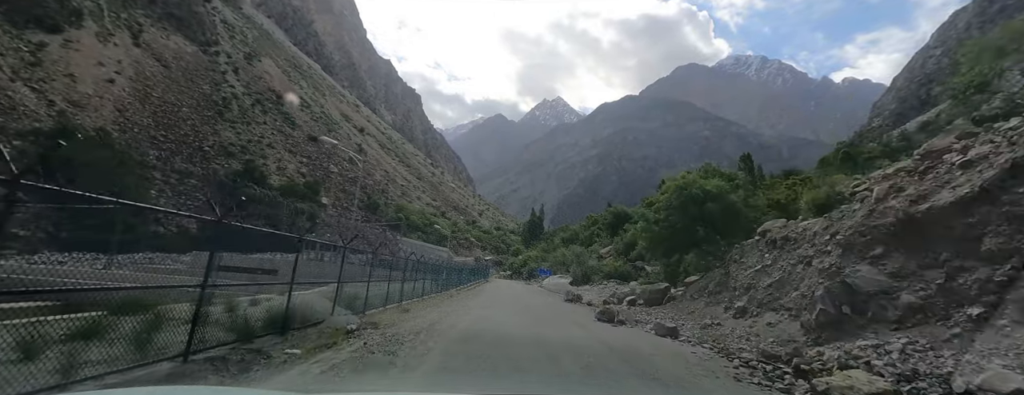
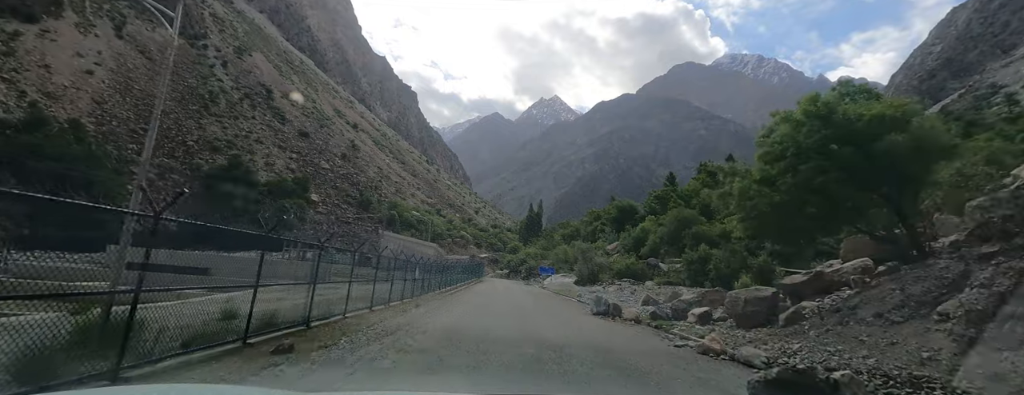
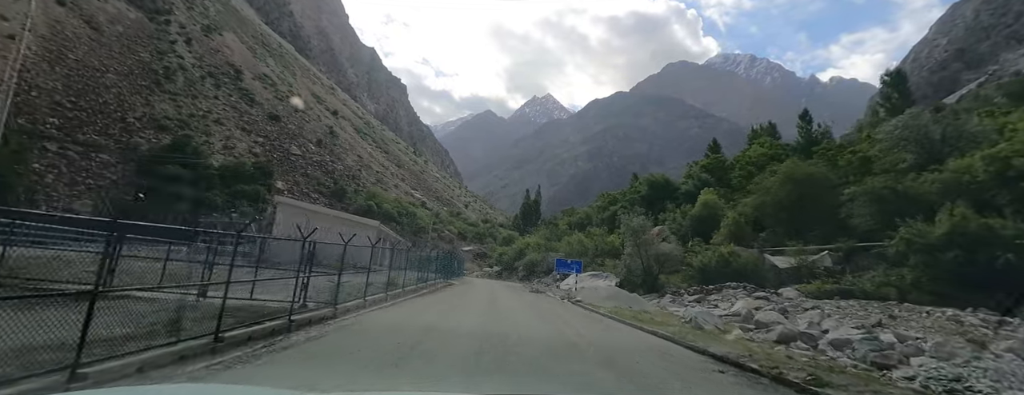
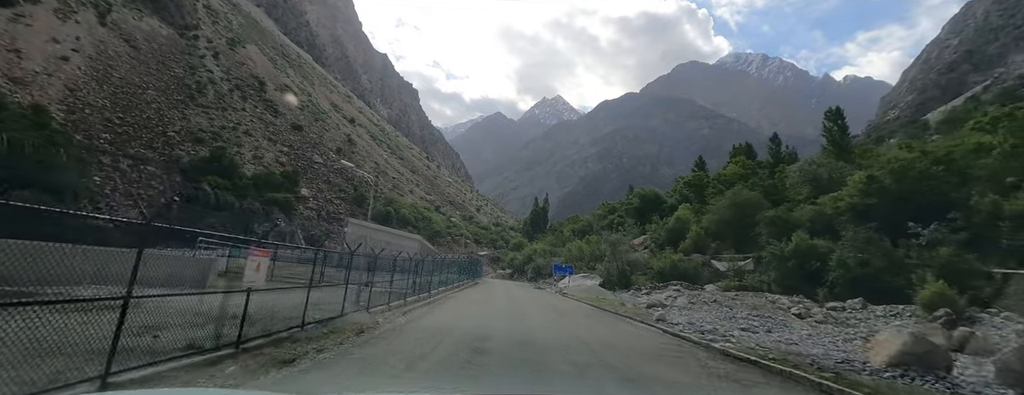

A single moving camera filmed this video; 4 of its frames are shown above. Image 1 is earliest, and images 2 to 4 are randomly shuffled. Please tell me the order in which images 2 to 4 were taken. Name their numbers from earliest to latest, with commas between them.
2, 4, 3
